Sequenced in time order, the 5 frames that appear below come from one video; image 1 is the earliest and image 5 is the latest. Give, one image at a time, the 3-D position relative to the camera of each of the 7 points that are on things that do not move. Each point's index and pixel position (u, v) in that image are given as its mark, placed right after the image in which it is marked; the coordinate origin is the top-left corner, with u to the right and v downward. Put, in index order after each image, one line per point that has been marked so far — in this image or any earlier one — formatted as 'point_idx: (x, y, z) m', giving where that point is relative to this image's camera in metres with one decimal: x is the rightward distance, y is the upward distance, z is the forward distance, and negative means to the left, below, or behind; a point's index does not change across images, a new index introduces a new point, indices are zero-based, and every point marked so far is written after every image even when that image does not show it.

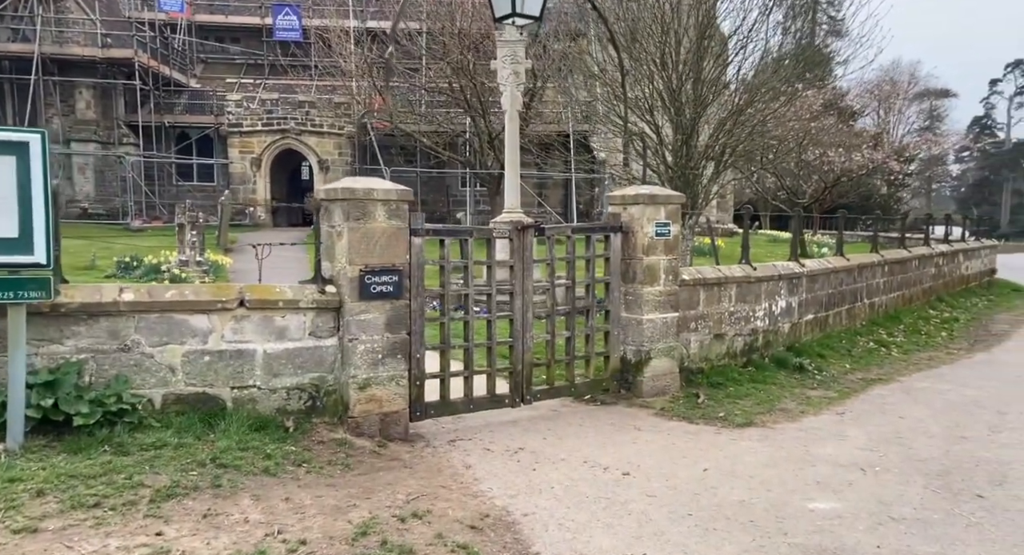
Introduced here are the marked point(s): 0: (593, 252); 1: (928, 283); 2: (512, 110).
0: (+0.7, +0.2, +7.2) m
1: (+7.7, -0.1, +15.6) m
2: (0.0, +2.6, +12.8) m
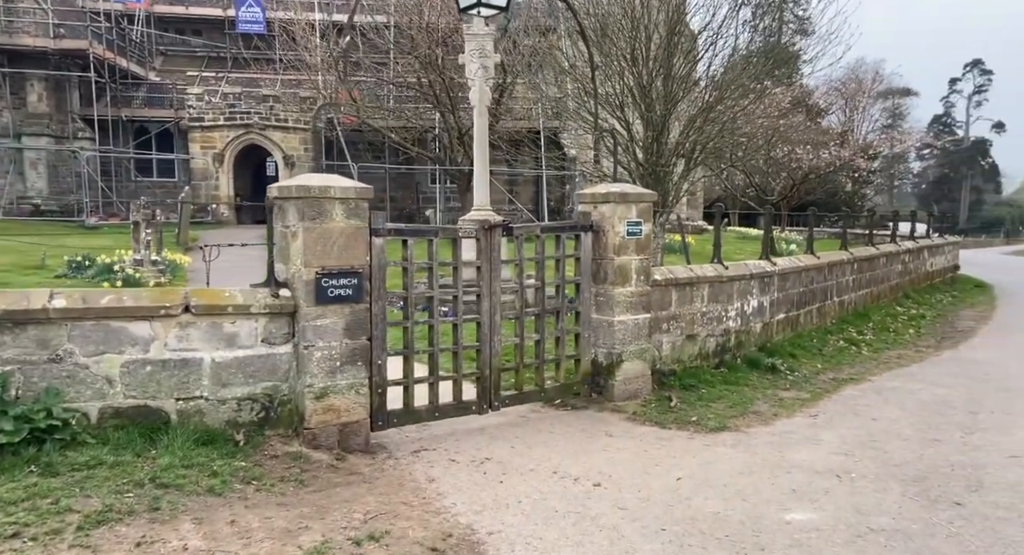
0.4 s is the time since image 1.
0: (+0.4, +0.2, +6.9) m
1: (+7.1, 0.0, +15.6) m
2: (-0.5, +2.6, +12.6) m
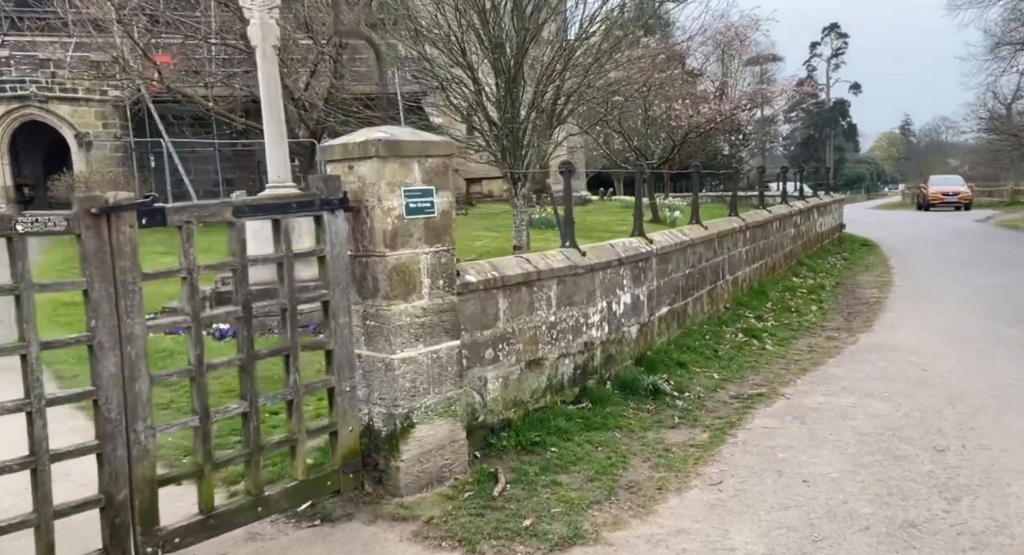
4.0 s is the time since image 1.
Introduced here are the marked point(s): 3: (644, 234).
0: (-1.1, +0.1, +4.0) m
1: (+4.5, +0.5, +13.4) m
2: (-2.8, +2.6, +9.4) m
3: (+1.1, +0.4, +7.1) m
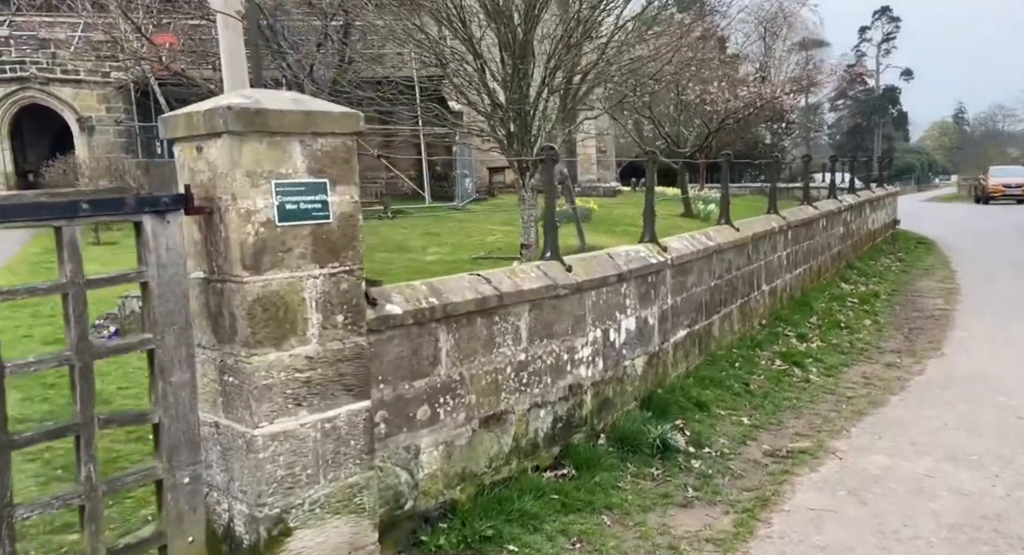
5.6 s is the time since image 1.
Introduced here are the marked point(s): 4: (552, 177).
0: (-1.3, 0.0, +2.6) m
1: (+4.6, +0.4, +11.8) m
2: (-2.8, +2.6, +8.0) m
3: (+1.0, +0.3, +5.6) m
4: (+0.2, +0.6, +4.7) m
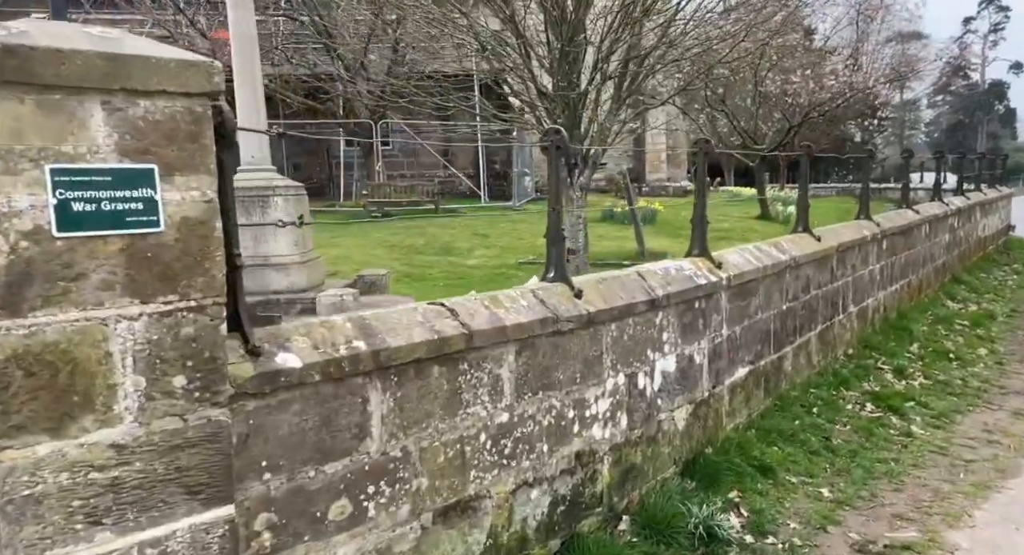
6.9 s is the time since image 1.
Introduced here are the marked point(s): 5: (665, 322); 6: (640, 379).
0: (-1.5, -0.1, +1.6) m
1: (+5.2, +0.3, +10.2) m
2: (-2.5, +2.5, +7.1) m
3: (+1.0, +0.1, +4.3) m
4: (+0.2, +0.5, +3.5) m
5: (+0.7, -0.2, +3.8) m
6: (+0.6, -0.4, +3.6) m
